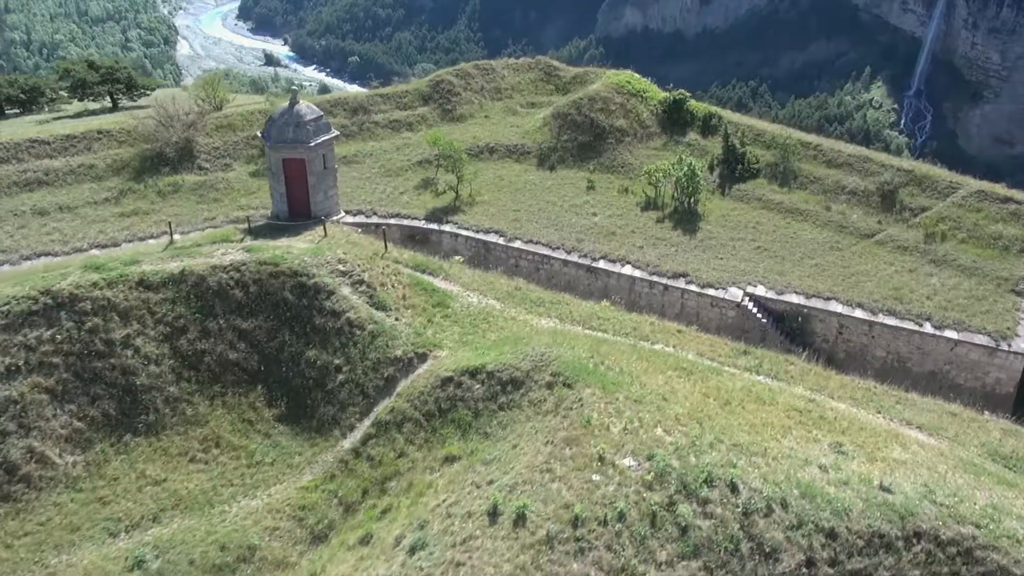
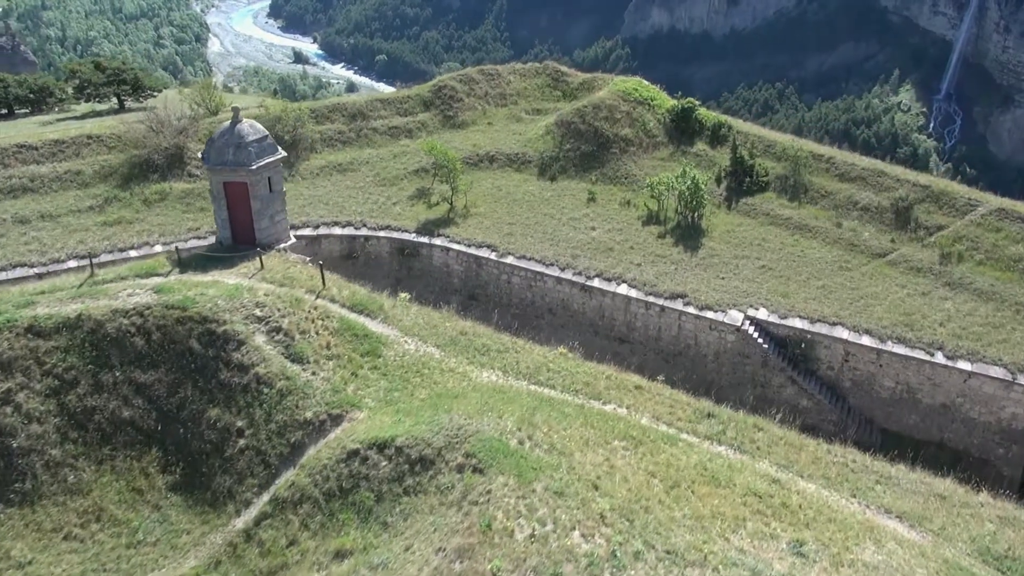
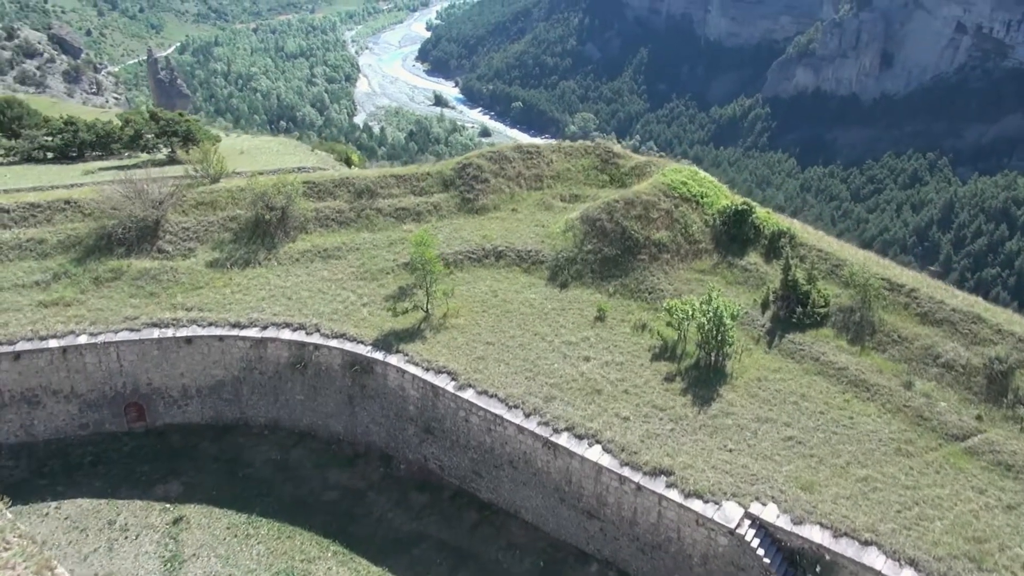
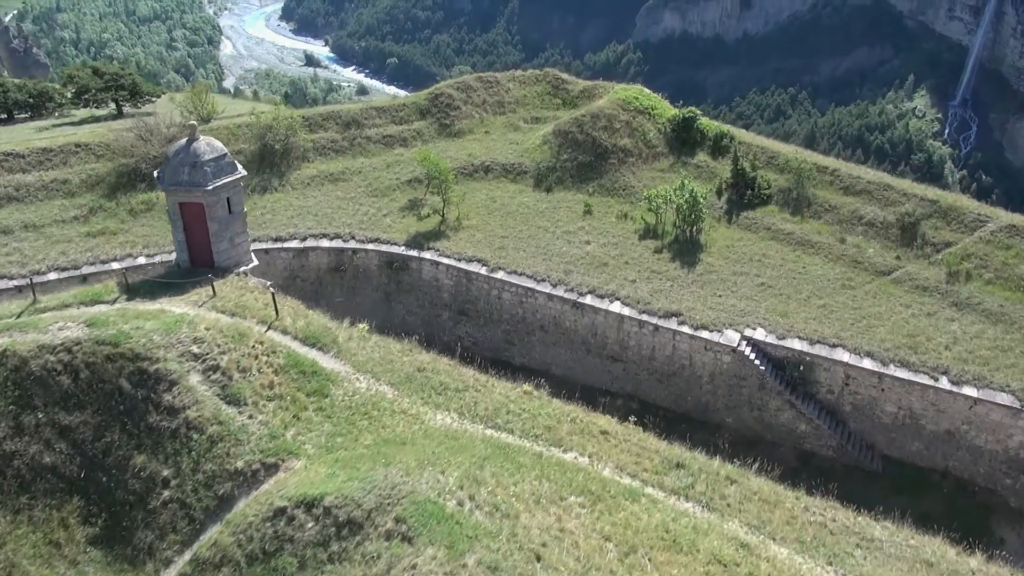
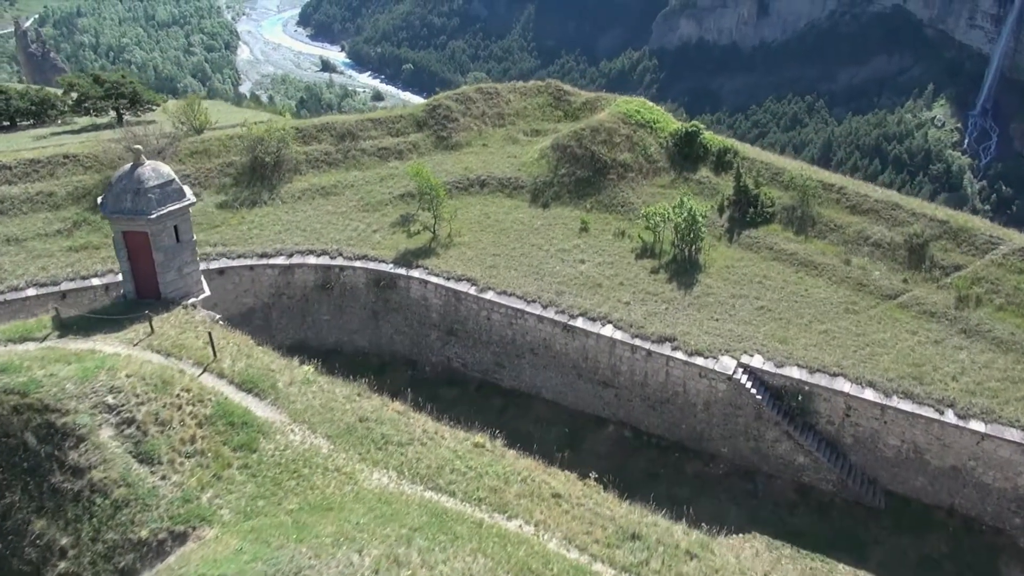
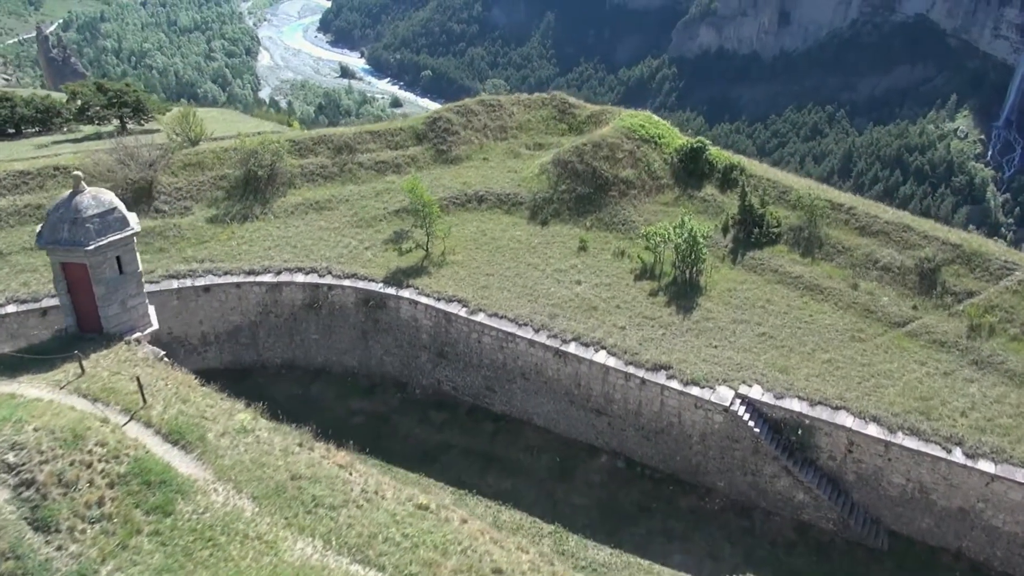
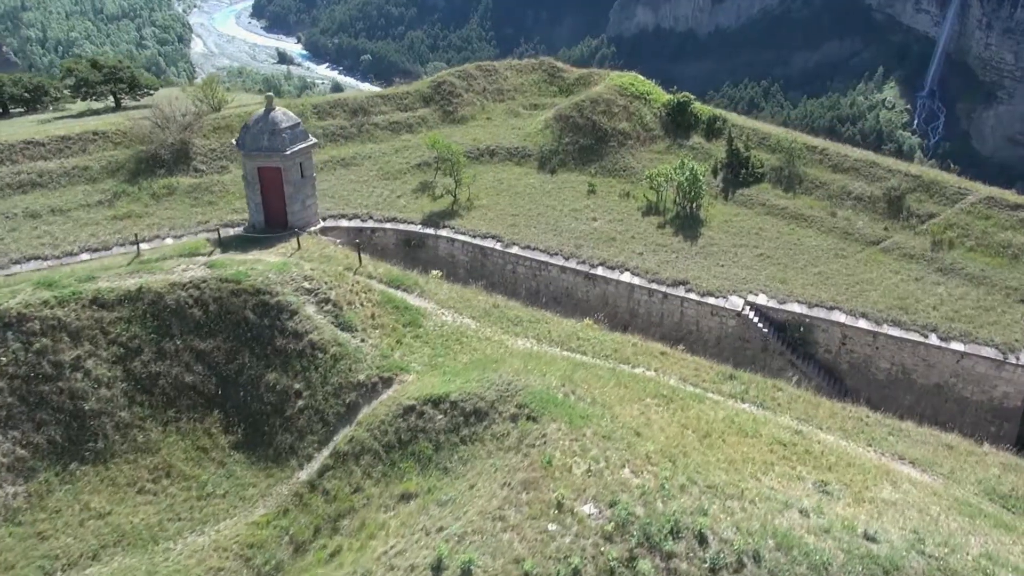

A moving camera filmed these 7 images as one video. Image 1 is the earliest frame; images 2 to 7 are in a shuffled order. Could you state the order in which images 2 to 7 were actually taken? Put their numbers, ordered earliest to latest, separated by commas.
7, 2, 4, 5, 6, 3
